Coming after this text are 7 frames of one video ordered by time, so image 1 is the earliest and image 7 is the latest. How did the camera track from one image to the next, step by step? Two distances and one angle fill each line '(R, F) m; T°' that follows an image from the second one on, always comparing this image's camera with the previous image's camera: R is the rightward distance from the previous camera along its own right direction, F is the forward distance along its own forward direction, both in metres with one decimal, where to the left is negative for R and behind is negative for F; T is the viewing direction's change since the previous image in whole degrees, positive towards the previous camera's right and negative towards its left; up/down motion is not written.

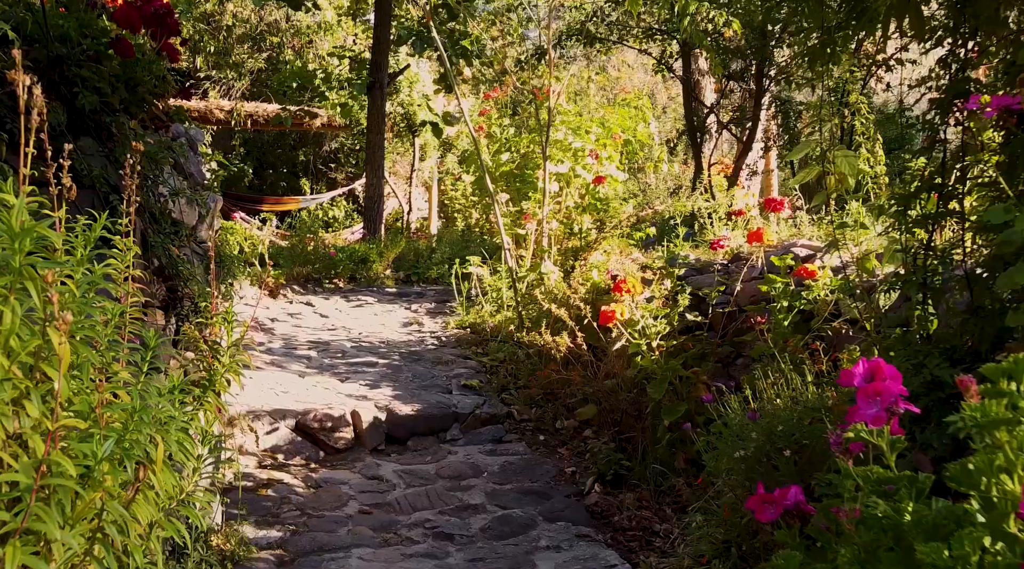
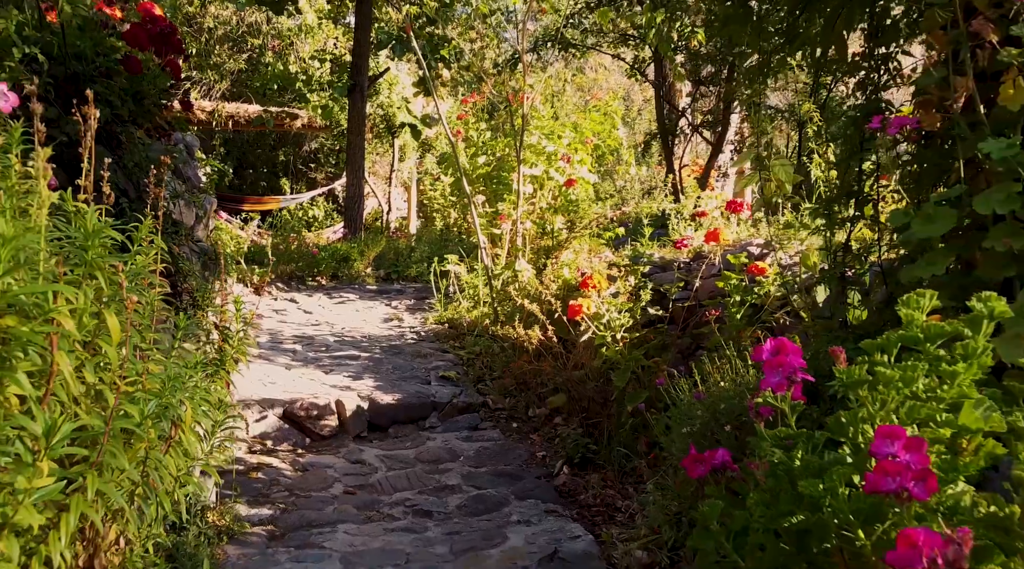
(0.0, -0.3) m; +1°
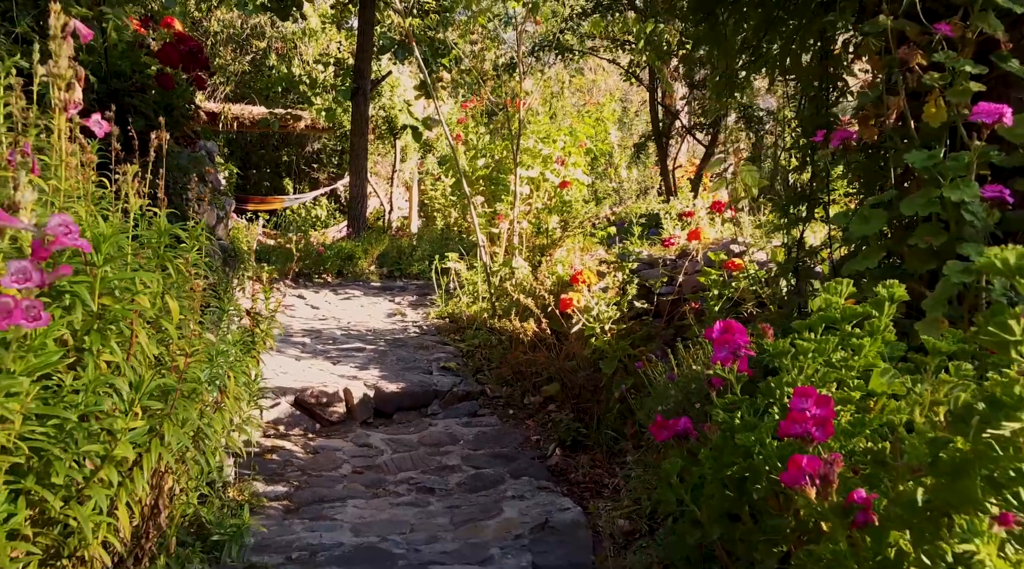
(0.0, -0.3) m; 0°
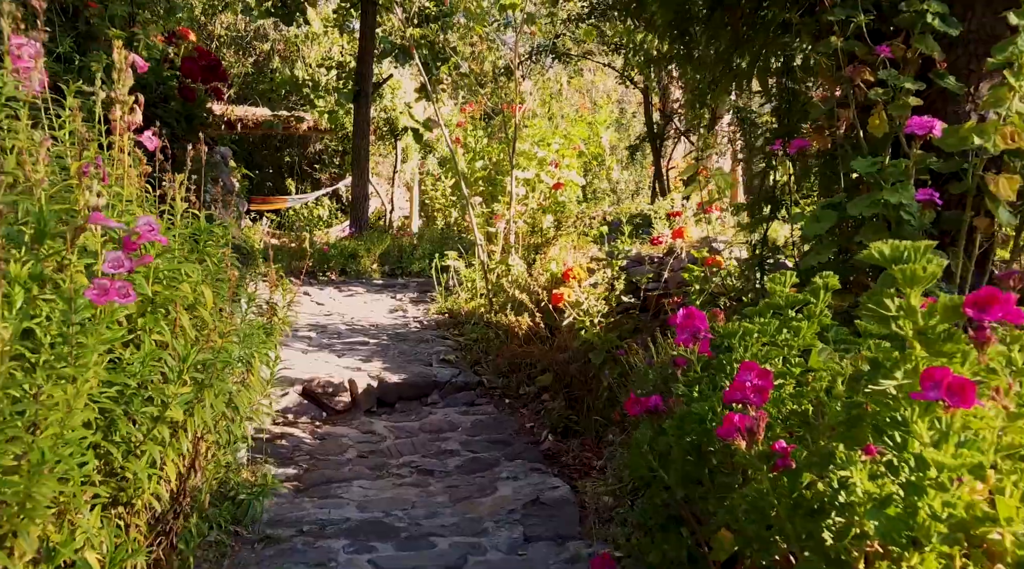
(0.0, -0.3) m; 0°
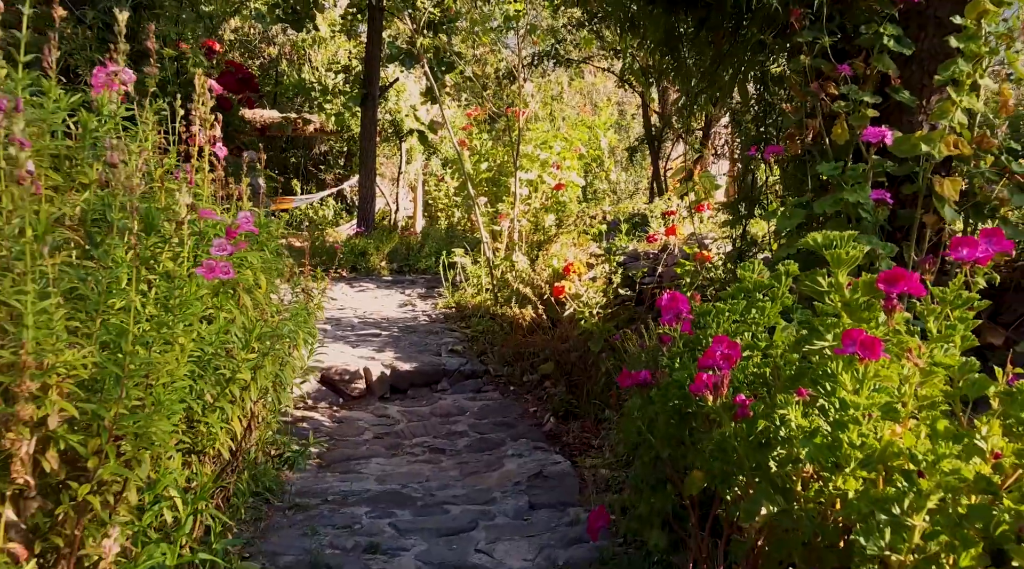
(0.0, -0.4) m; 0°
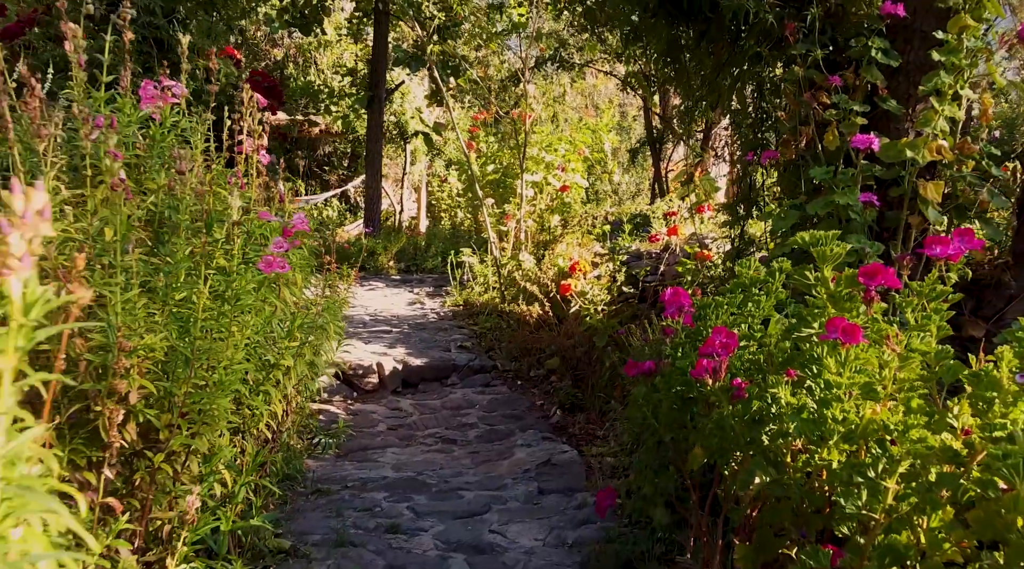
(0.0, -0.2) m; 0°
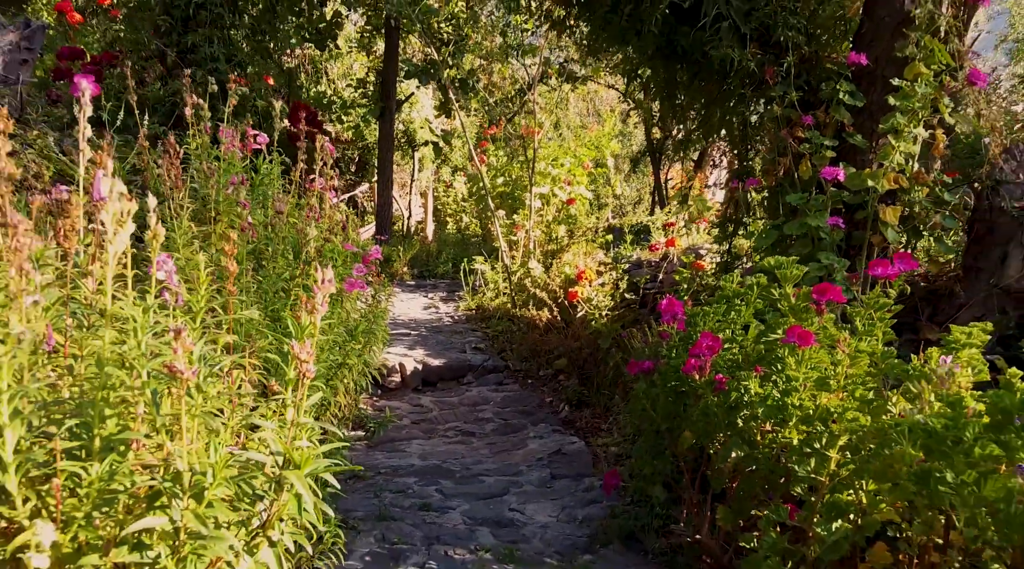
(-0.1, -0.5) m; 0°
